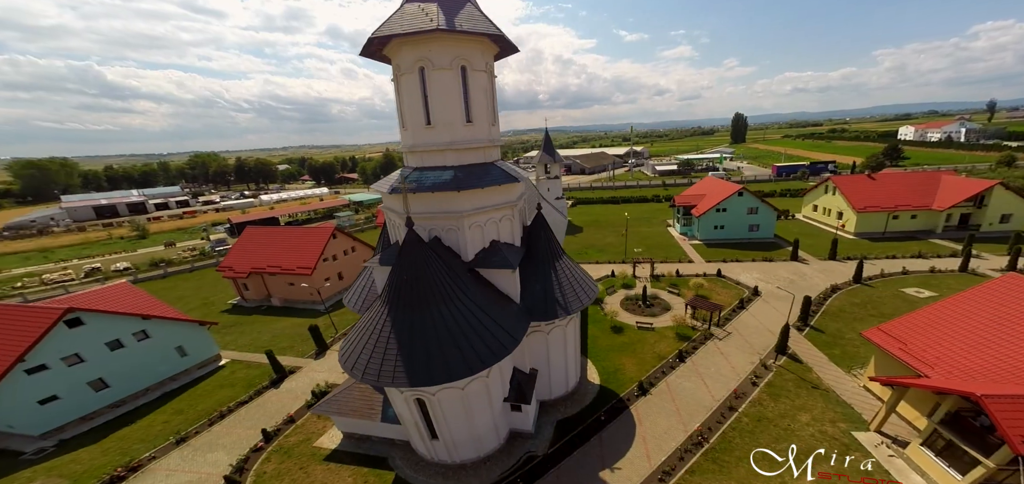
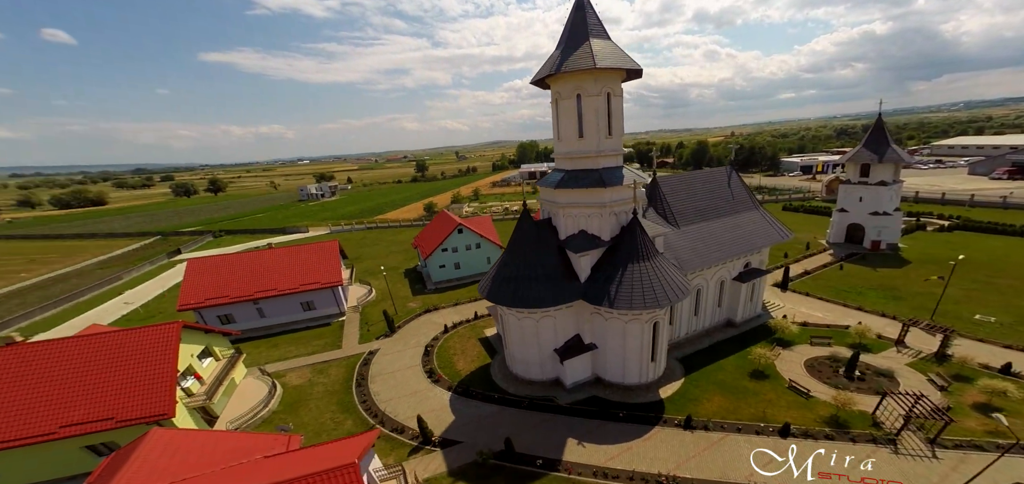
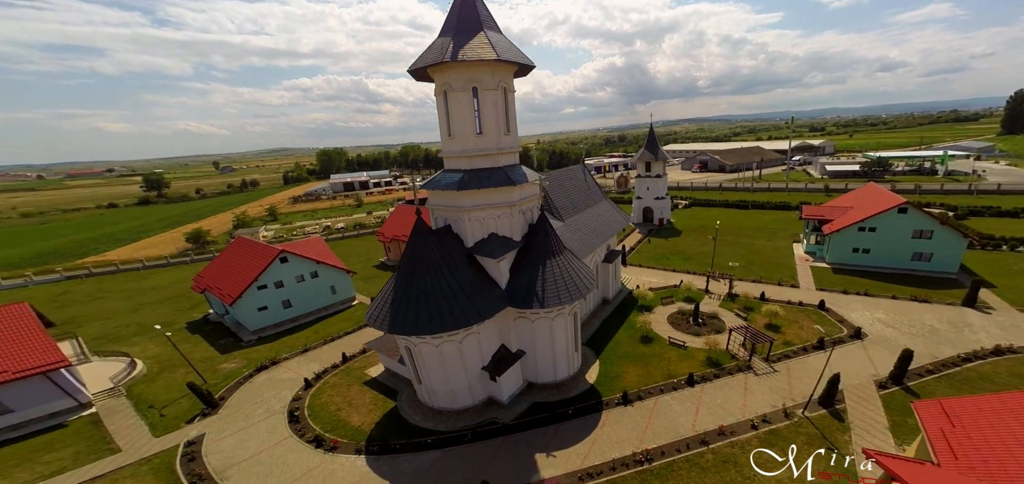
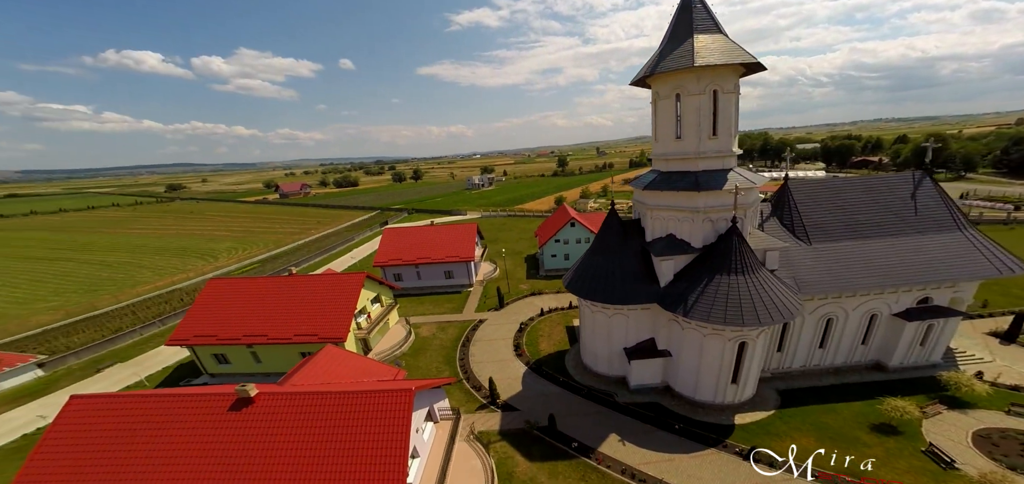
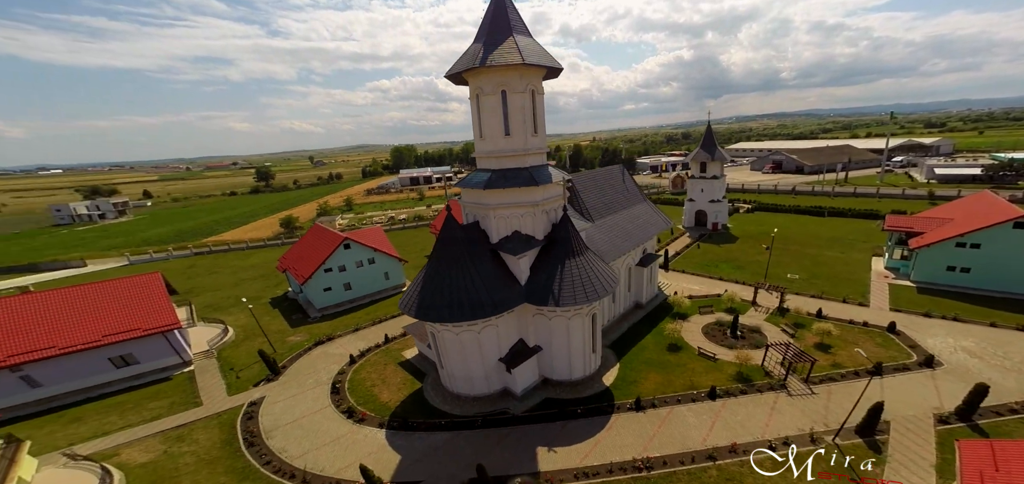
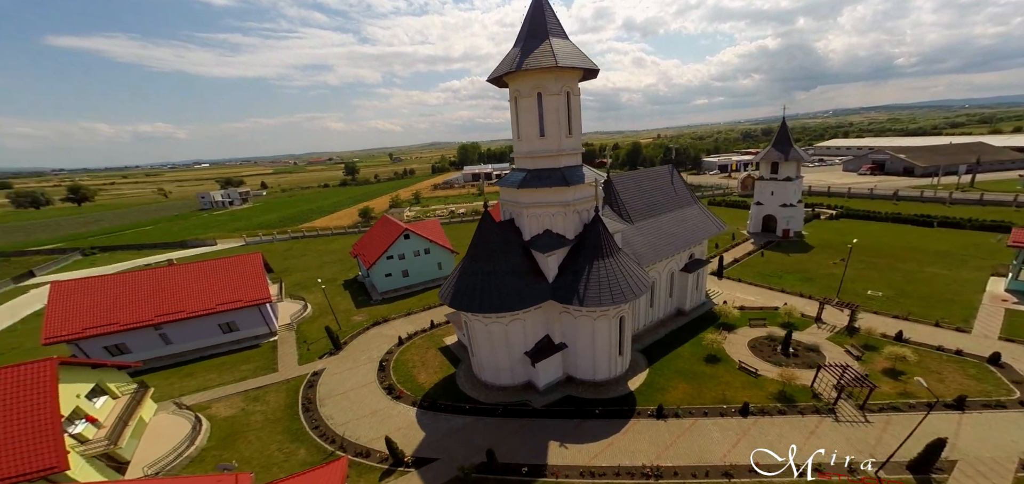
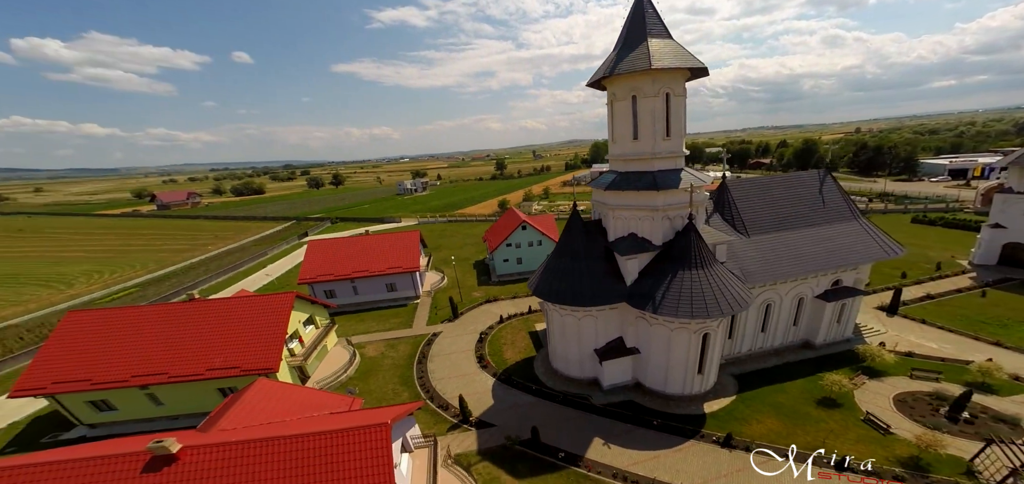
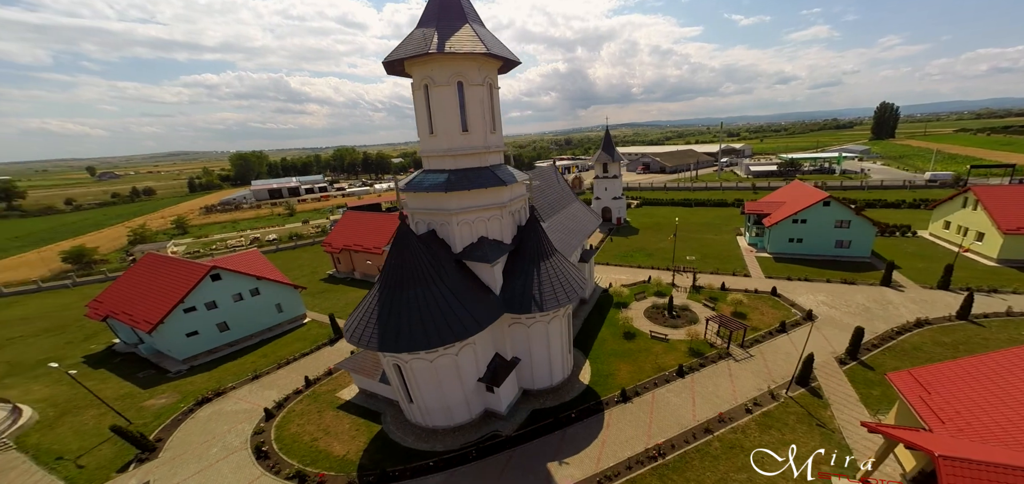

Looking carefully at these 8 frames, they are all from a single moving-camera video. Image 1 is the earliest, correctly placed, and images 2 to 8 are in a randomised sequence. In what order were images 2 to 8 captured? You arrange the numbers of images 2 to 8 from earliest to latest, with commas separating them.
8, 3, 5, 6, 2, 7, 4
